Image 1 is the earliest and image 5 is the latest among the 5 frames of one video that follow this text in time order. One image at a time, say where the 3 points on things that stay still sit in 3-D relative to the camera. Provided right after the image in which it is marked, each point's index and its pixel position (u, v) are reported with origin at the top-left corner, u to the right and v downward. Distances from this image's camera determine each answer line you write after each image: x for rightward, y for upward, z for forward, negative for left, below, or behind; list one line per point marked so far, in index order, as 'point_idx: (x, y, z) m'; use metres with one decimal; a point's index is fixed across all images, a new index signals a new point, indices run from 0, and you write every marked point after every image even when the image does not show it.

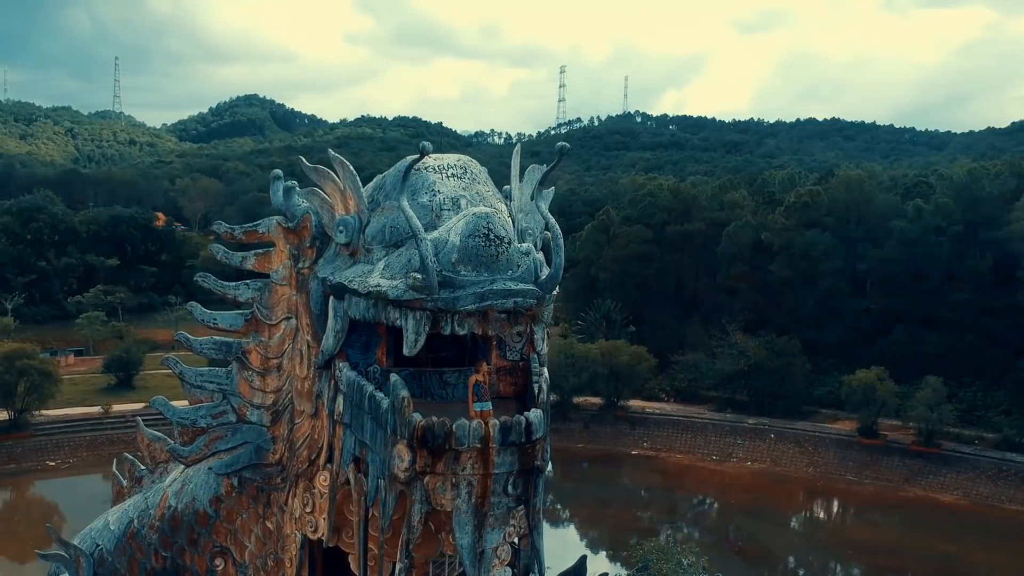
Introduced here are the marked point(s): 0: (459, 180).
0: (-0.3, +0.7, +6.4) m
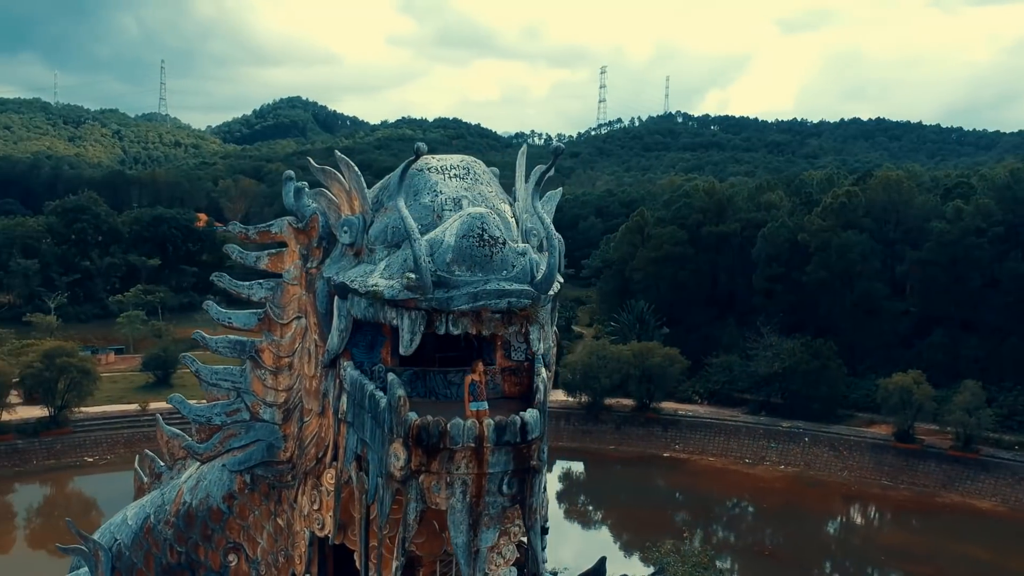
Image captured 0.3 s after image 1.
0: (-0.3, +0.7, +6.4) m
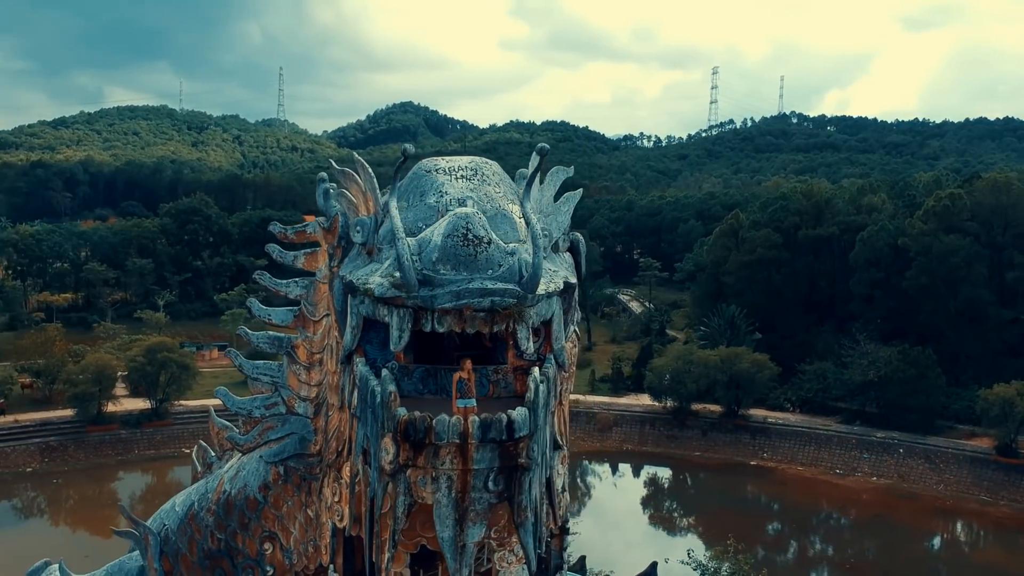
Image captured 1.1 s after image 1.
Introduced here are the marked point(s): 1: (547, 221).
0: (-0.3, +0.7, +6.5) m
1: (+0.2, +0.5, +7.0) m
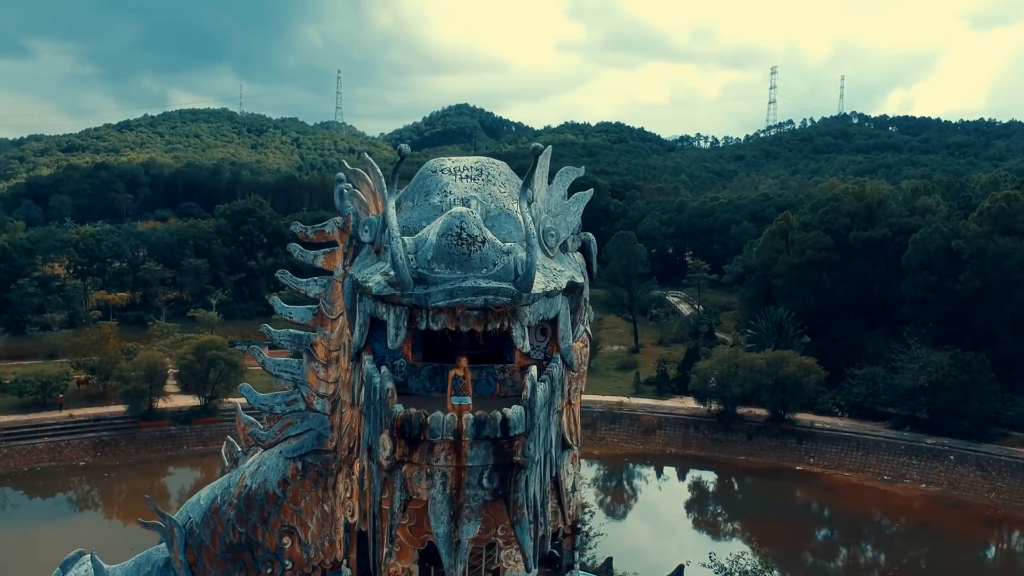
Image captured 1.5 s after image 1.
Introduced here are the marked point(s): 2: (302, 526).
0: (-0.3, +0.7, +6.6) m
1: (+0.3, +0.5, +7.1) m
2: (-1.8, -2.0, +8.6) m
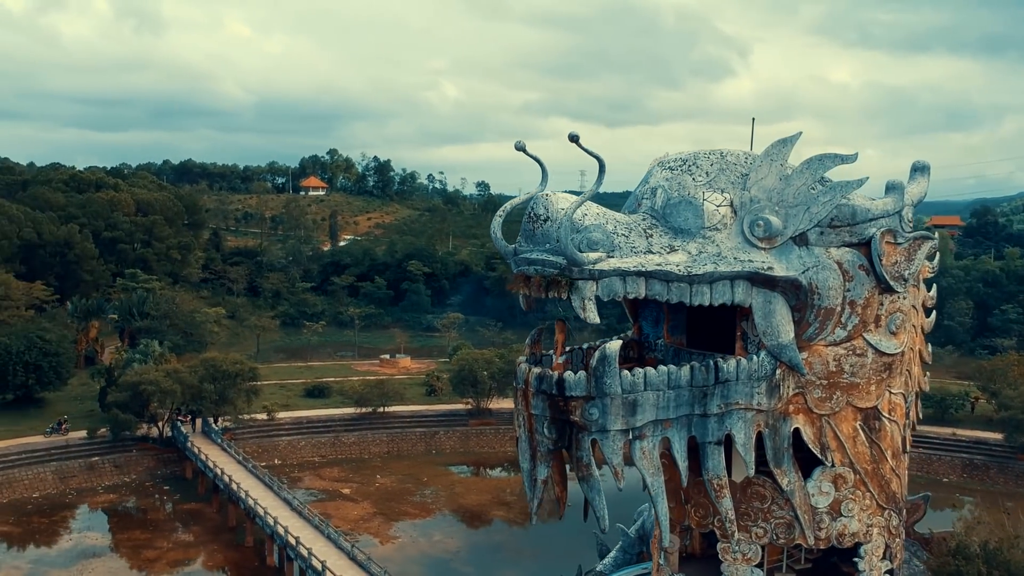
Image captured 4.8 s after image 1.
0: (+1.1, +0.8, +6.9) m
1: (+1.8, +0.5, +6.7) m
2: (+1.8, -2.0, +9.3) m
